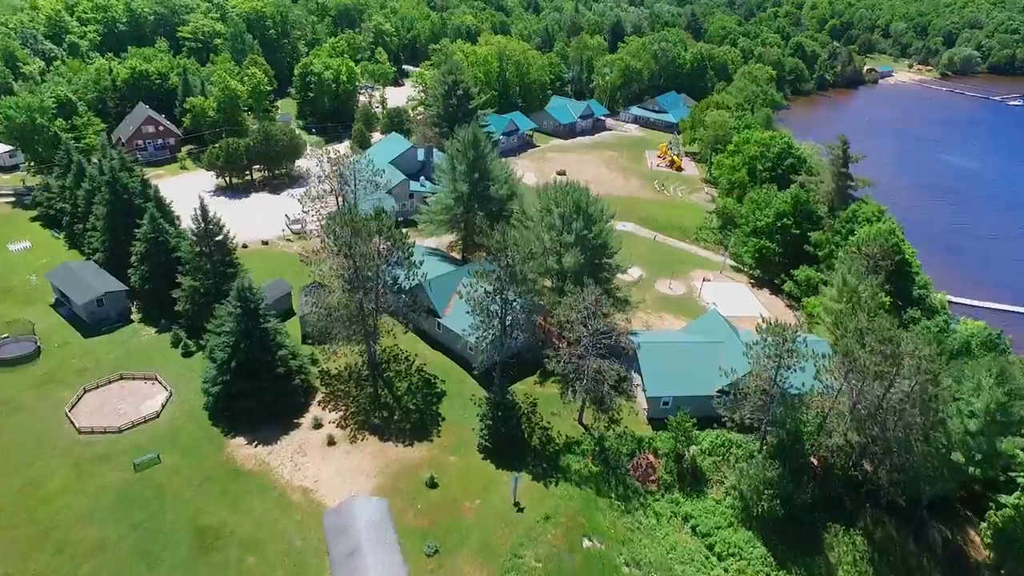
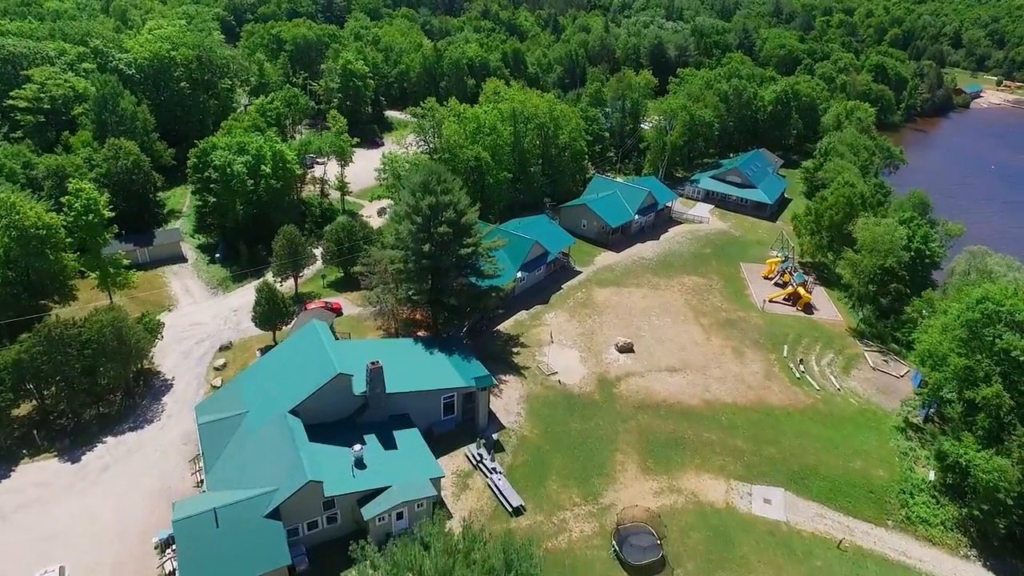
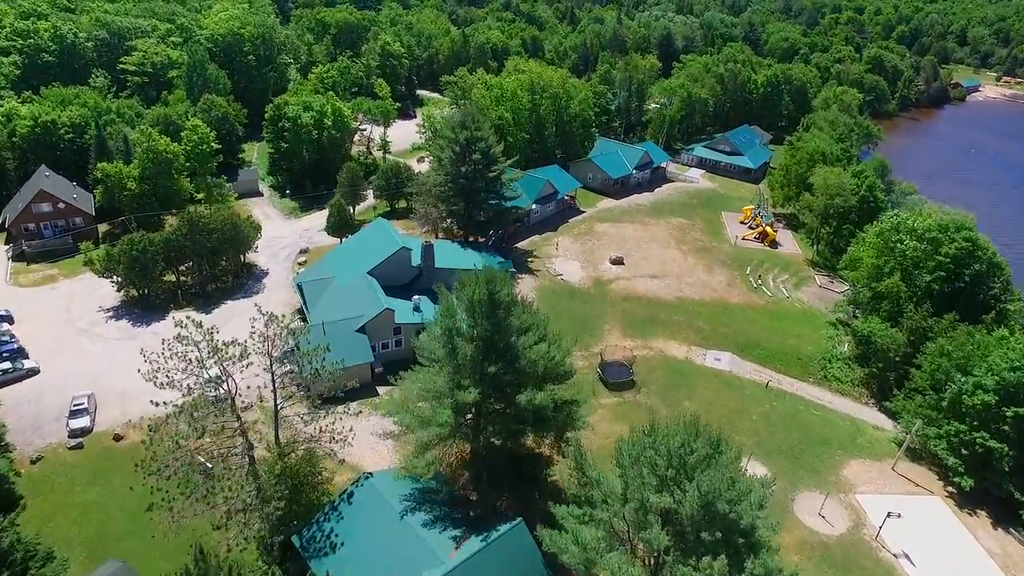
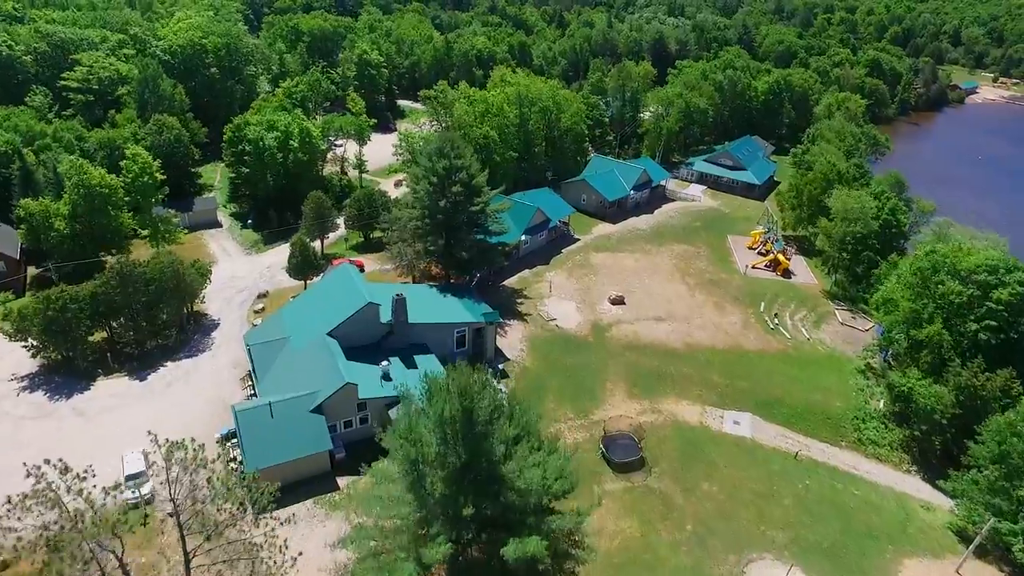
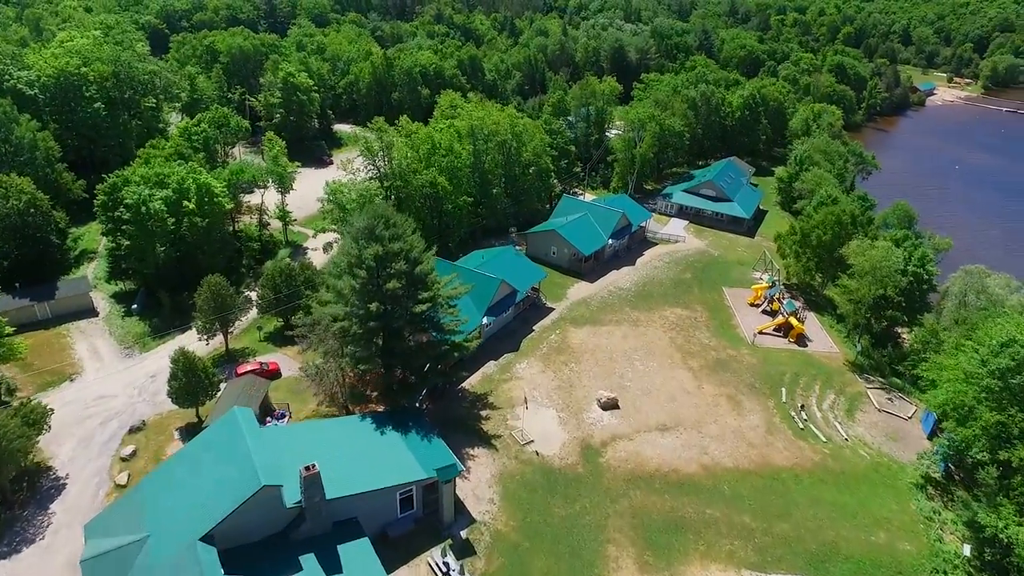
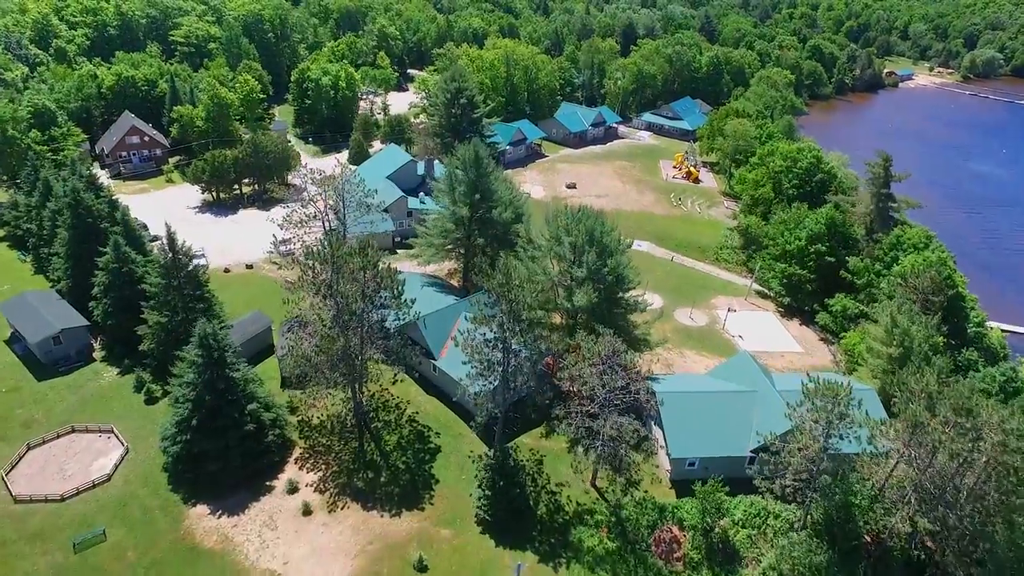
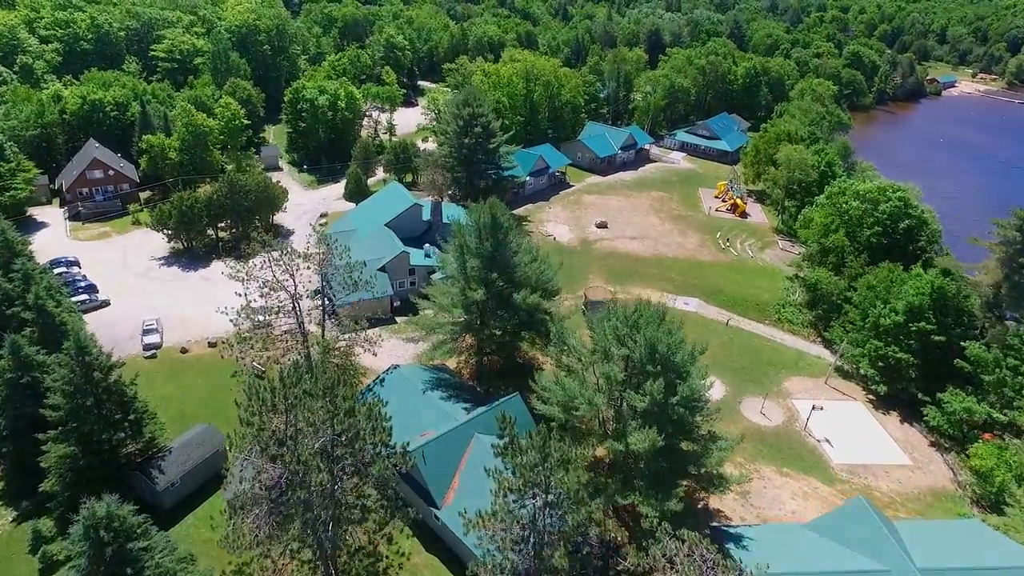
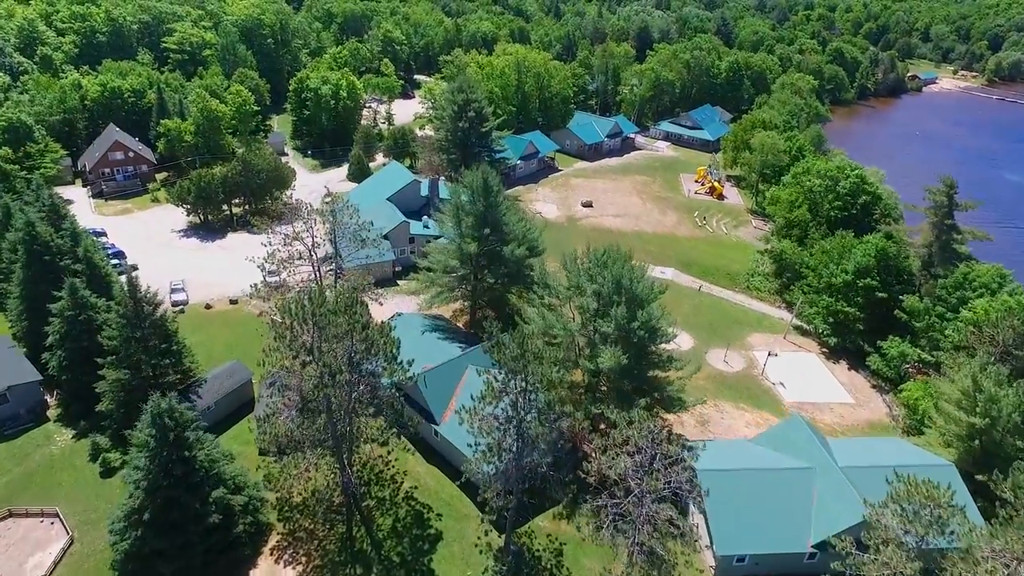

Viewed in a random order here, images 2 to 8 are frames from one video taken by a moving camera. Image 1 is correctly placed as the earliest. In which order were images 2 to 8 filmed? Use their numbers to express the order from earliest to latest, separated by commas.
6, 8, 7, 3, 4, 2, 5
